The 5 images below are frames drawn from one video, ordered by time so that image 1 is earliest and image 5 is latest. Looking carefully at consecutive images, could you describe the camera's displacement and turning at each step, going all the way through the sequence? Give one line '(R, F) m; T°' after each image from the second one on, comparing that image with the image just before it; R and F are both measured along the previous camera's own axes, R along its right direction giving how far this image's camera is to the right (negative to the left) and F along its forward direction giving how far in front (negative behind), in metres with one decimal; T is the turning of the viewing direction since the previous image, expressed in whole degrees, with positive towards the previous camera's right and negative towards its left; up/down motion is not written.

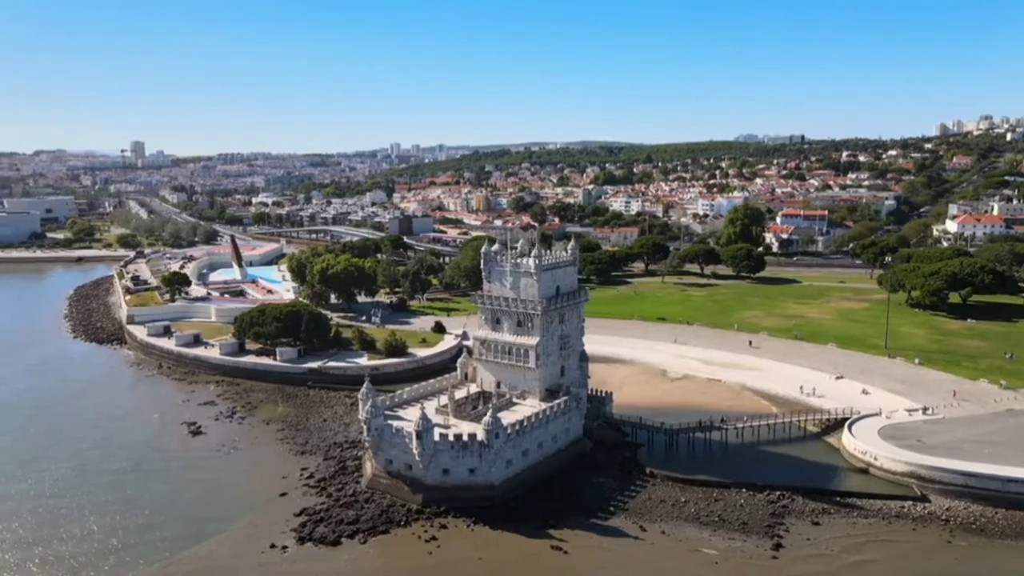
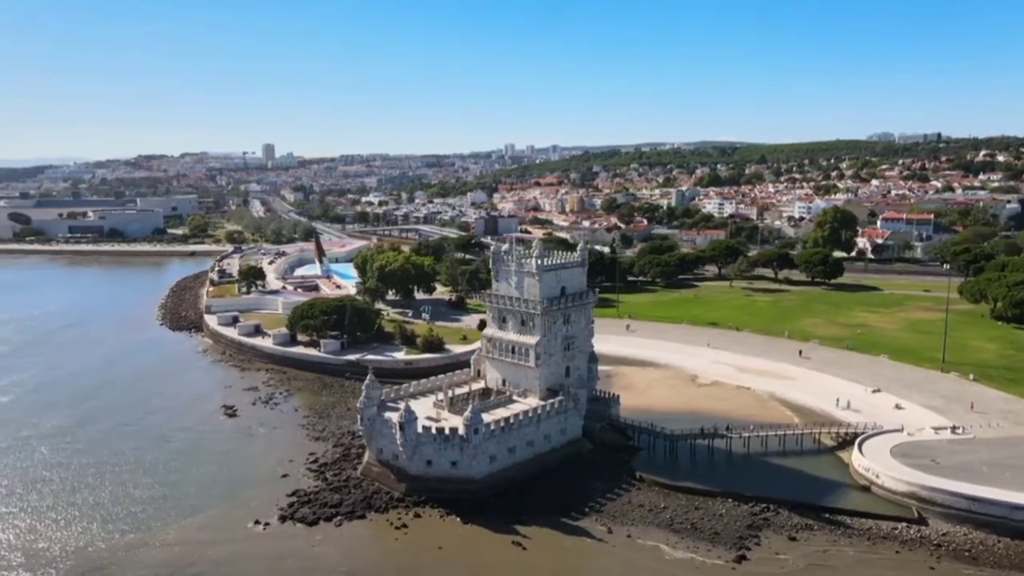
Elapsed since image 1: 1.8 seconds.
(+5.1, -0.2) m; -8°
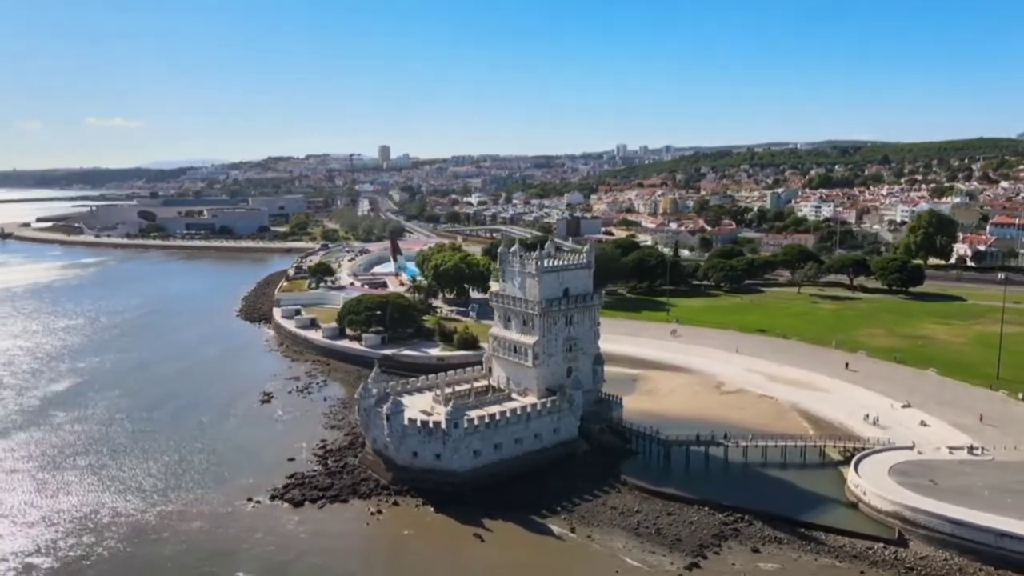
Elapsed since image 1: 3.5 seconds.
(+5.2, -0.4) m; -8°
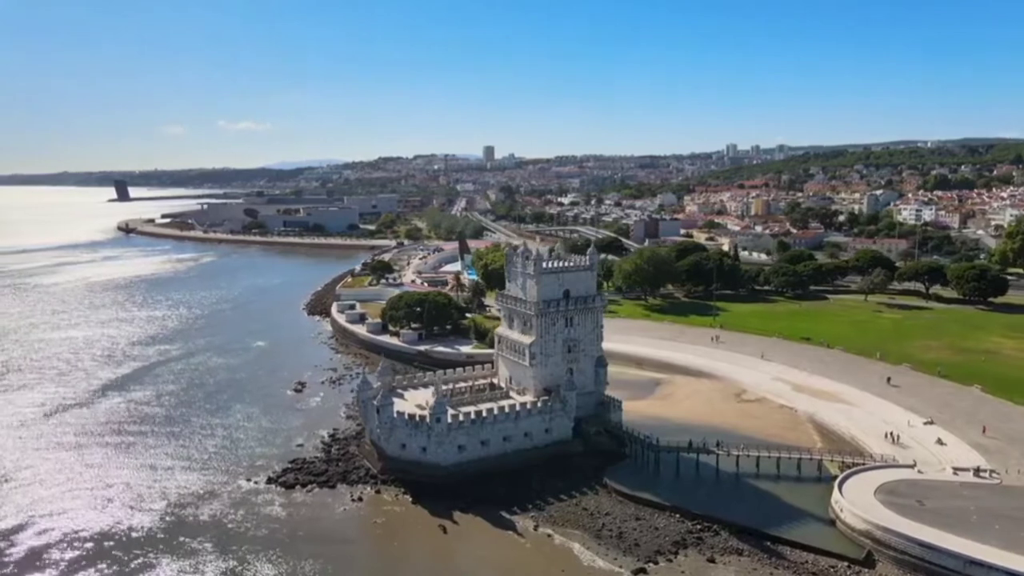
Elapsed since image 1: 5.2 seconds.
(+5.0, -0.3) m; -8°
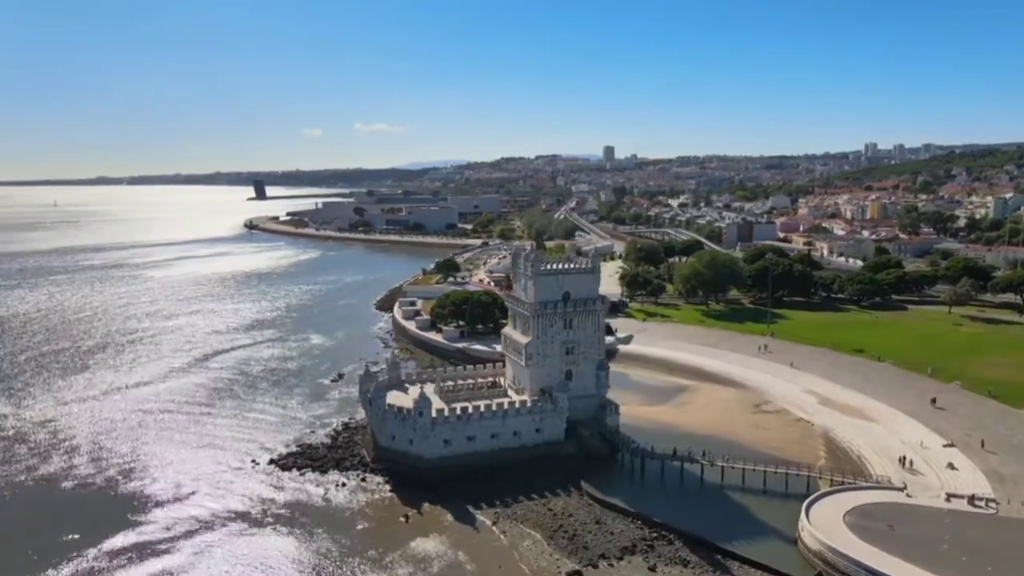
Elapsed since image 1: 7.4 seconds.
(+5.9, -0.2) m; -9°
